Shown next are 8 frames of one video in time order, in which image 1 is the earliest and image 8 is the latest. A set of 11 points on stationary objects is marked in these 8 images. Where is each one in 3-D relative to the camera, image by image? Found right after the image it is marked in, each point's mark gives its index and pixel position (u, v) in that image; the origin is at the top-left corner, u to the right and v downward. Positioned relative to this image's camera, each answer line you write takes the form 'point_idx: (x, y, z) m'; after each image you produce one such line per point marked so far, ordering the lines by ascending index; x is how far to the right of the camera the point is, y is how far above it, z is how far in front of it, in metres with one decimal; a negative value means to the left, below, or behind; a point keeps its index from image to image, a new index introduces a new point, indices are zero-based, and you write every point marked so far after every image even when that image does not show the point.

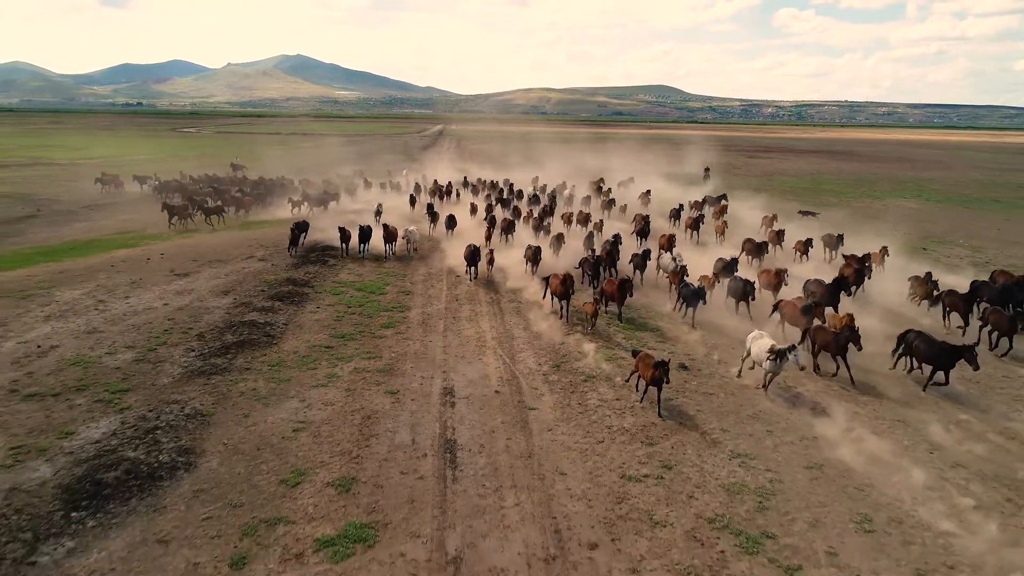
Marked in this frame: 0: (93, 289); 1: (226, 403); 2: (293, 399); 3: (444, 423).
0: (-10.9, 0.0, +19.7) m
1: (-4.5, -1.8, +11.9) m
2: (-3.5, -1.8, +12.2) m
3: (-1.0, -2.0, +11.4) m
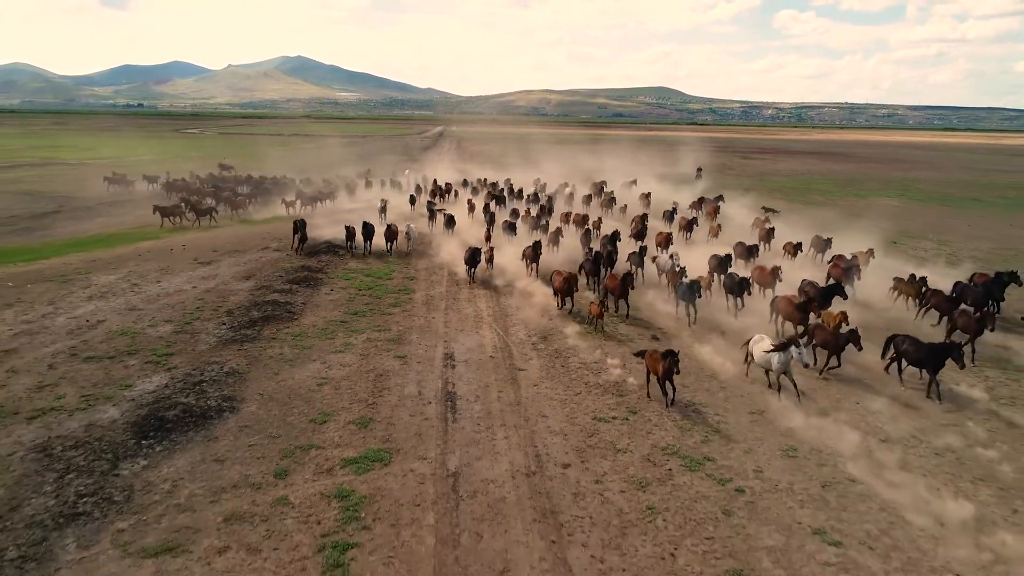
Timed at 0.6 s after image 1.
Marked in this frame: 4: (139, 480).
0: (-11.0, +0.4, +21.7) m
1: (-4.6, -1.4, +13.9) m
2: (-3.6, -1.4, +14.1) m
3: (-1.2, -1.6, +13.3) m
4: (-4.7, -2.4, +9.5) m
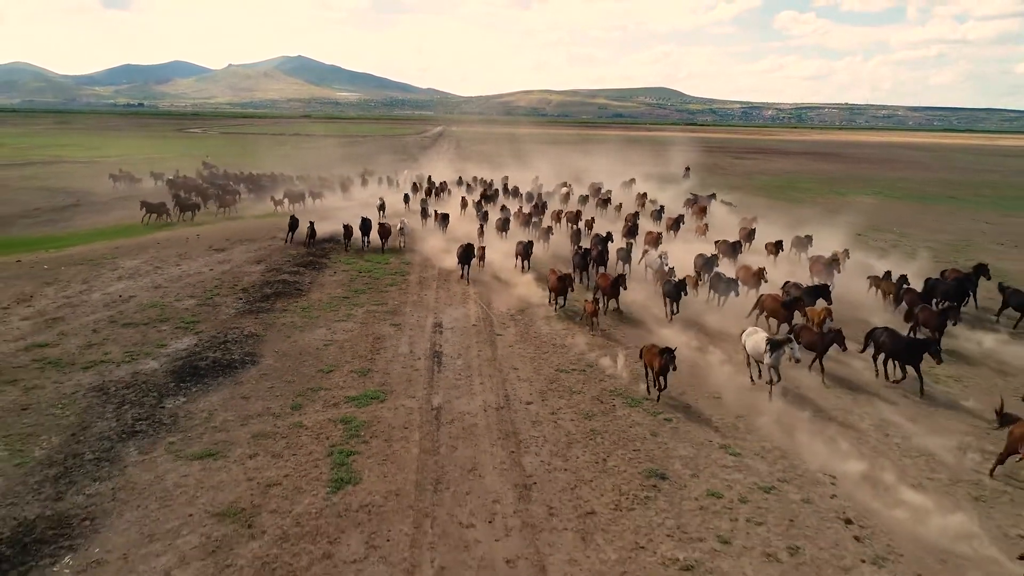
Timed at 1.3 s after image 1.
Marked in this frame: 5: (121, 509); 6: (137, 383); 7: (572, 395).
0: (-11.5, +0.9, +23.9) m
1: (-5.1, -0.9, +16.1) m
2: (-4.1, -0.8, +16.3) m
3: (-1.6, -1.1, +15.5) m
4: (-5.1, -1.8, +11.7) m
5: (-4.5, -2.5, +8.7) m
6: (-6.3, -1.6, +12.6) m
7: (+1.0, -1.8, +12.7) m
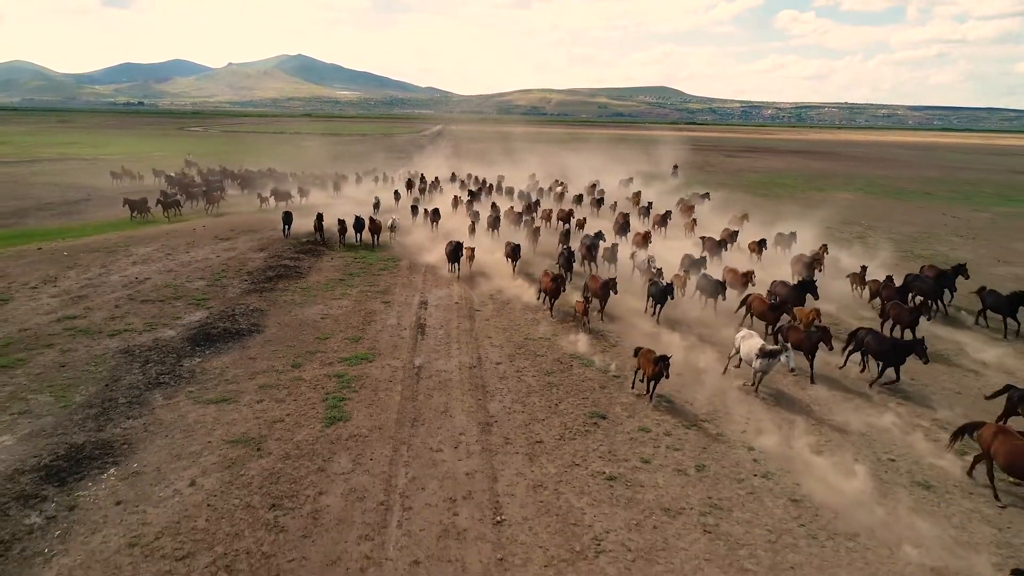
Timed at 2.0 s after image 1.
0: (-12.0, +1.4, +25.8) m
1: (-5.6, -0.4, +18.0) m
2: (-4.6, -0.4, +18.2) m
3: (-2.2, -0.6, +17.4) m
4: (-5.7, -1.4, +13.6) m
5: (-5.0, -2.1, +10.6) m
6: (-6.8, -1.1, +14.5) m
7: (+0.5, -1.3, +14.6) m
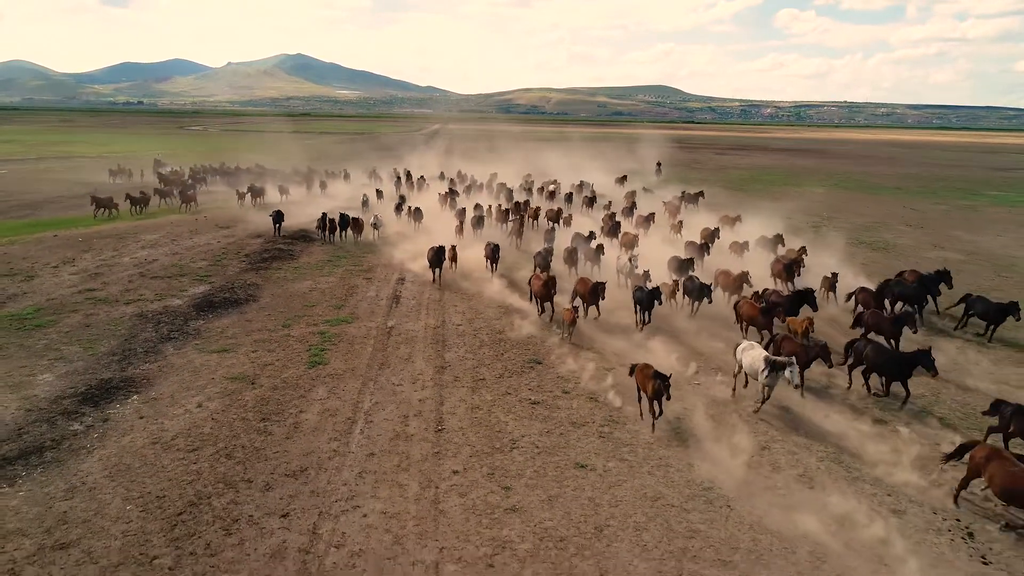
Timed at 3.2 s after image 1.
0: (-12.9, +2.0, +28.2) m
1: (-6.5, +0.2, +20.4) m
2: (-5.5, +0.2, +20.6) m
3: (-3.1, 0.0, +19.8) m
4: (-6.6, -0.8, +16.0) m
5: (-5.9, -1.5, +13.0) m
6: (-7.7, -0.5, +16.9) m
7: (-0.4, -0.7, +17.0) m
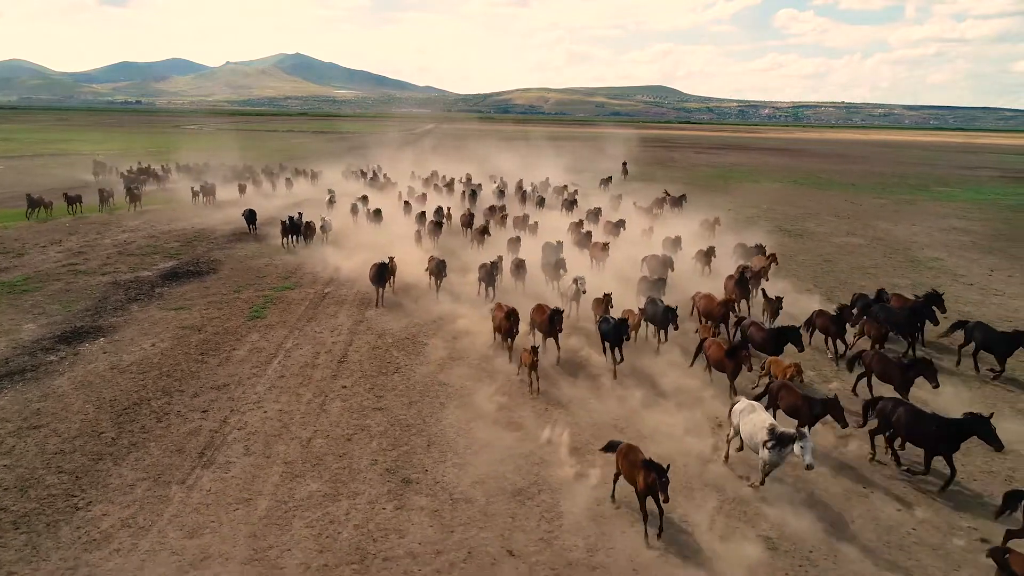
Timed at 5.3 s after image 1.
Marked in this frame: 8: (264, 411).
0: (-15.0, +2.7, +30.9) m
1: (-8.6, +0.9, +23.1) m
2: (-7.6, +0.9, +23.4) m
3: (-5.1, +0.7, +22.6) m
4: (-8.6, -0.1, +18.8) m
5: (-8.0, -0.8, +15.7) m
6: (-9.8, +0.2, +19.7) m
7: (-2.5, 0.0, +19.8) m
8: (-3.7, -1.8, +11.4) m
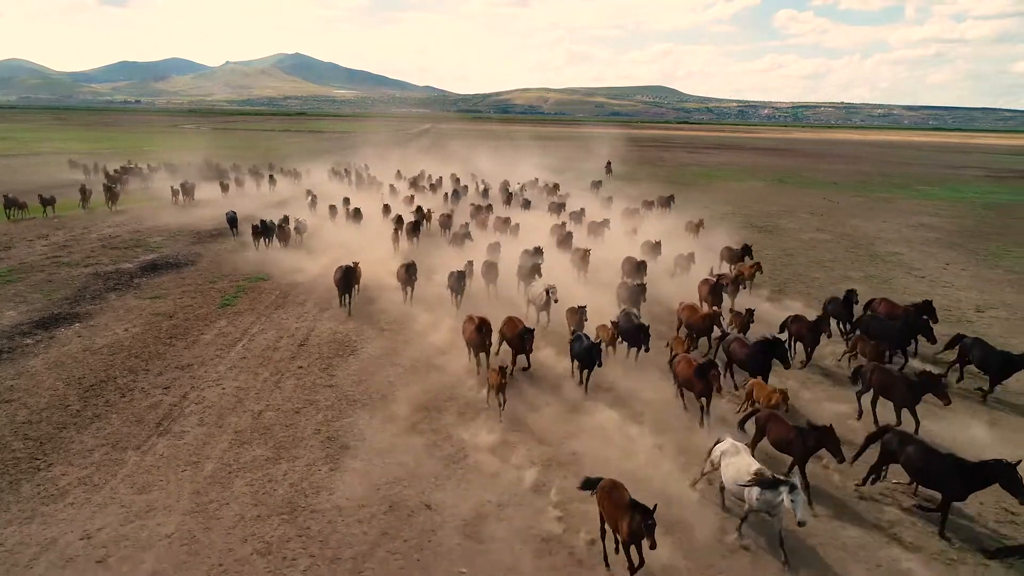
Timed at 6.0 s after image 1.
0: (-15.9, +3.0, +31.8) m
1: (-9.5, +1.2, +24.0) m
2: (-8.5, +1.2, +24.2) m
3: (-6.1, +0.9, +23.4) m
4: (-9.6, +0.2, +19.6) m
5: (-9.0, -0.5, +16.6) m
6: (-10.8, +0.4, +20.5) m
7: (-3.5, +0.2, +20.6) m
8: (-4.7, -1.6, +12.2) m
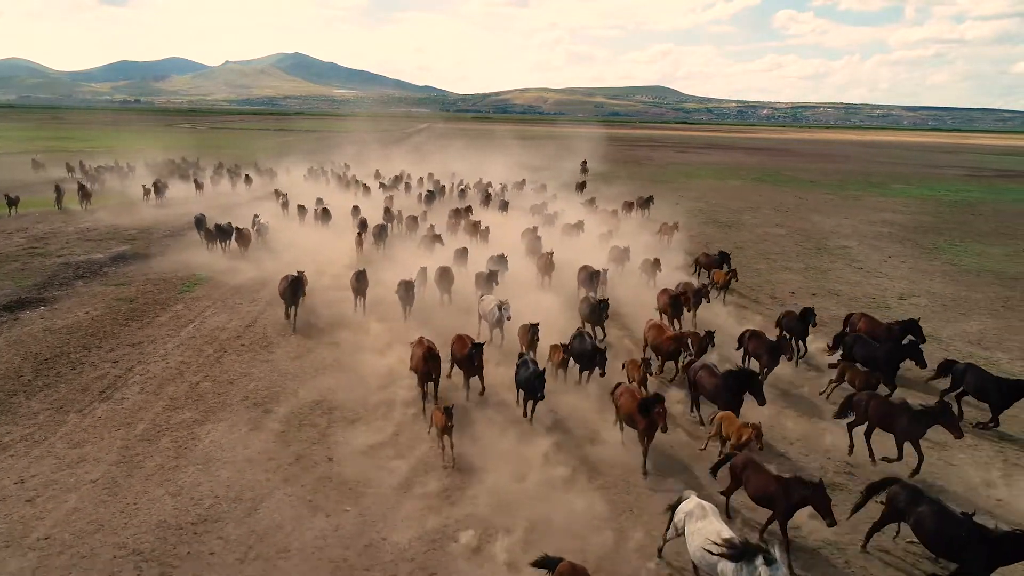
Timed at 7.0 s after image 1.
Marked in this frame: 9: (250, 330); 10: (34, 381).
0: (-17.3, +3.3, +32.8) m
1: (-10.9, +1.5, +25.0) m
2: (-9.9, +1.5, +25.3) m
3: (-7.4, +1.2, +24.5) m
4: (-10.9, +0.5, +20.7) m
5: (-10.3, -0.2, +17.6) m
6: (-12.1, +0.7, +21.6) m
7: (-4.8, +0.5, +21.6) m
8: (-6.1, -1.3, +13.2) m
9: (-5.3, -0.8, +15.4) m
10: (-7.7, -1.5, +12.1) m
